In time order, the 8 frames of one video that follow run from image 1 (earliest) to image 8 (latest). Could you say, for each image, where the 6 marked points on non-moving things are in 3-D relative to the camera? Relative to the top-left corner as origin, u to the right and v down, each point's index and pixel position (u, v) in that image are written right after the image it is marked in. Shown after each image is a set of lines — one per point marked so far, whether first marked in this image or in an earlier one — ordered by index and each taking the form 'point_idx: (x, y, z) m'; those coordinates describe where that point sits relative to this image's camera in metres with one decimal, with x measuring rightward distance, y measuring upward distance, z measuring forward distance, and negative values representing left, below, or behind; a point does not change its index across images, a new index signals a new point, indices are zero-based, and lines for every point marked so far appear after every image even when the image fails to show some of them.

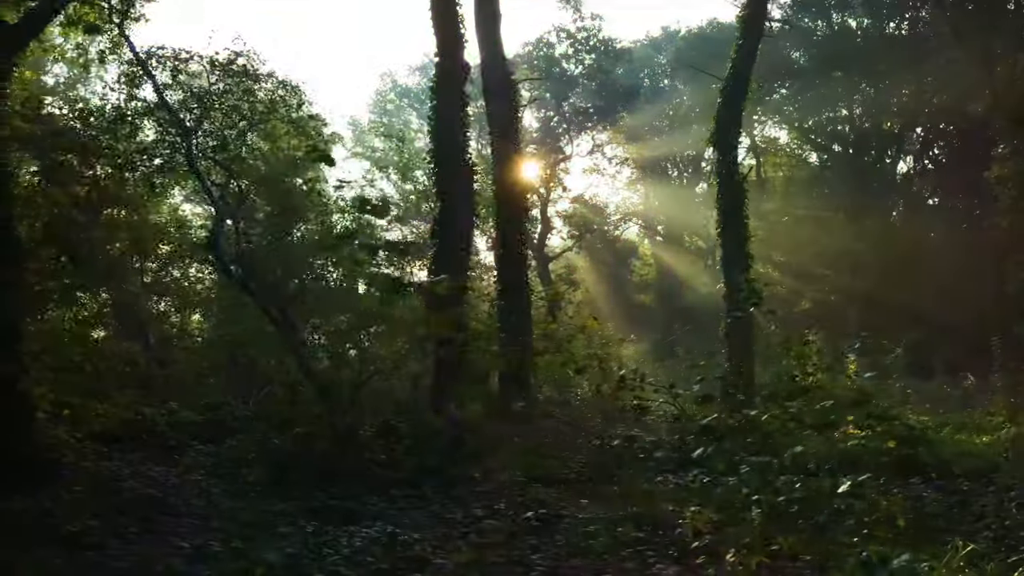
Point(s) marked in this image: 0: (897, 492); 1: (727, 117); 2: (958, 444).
0: (+3.8, -2.1, +9.8) m
1: (+3.6, +3.1, +17.1) m
2: (+5.6, -2.0, +12.3) m
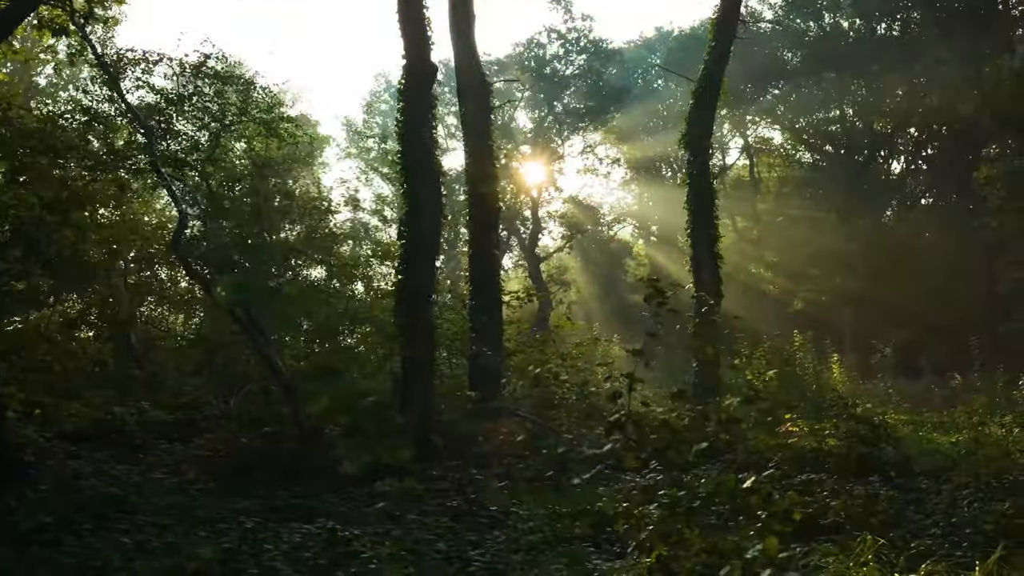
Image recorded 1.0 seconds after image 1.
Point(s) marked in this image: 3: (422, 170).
0: (+3.4, -2.1, +9.9) m
1: (+3.2, +3.0, +17.2) m
2: (+5.2, -2.0, +12.4) m
3: (-1.4, +1.7, +14.1) m
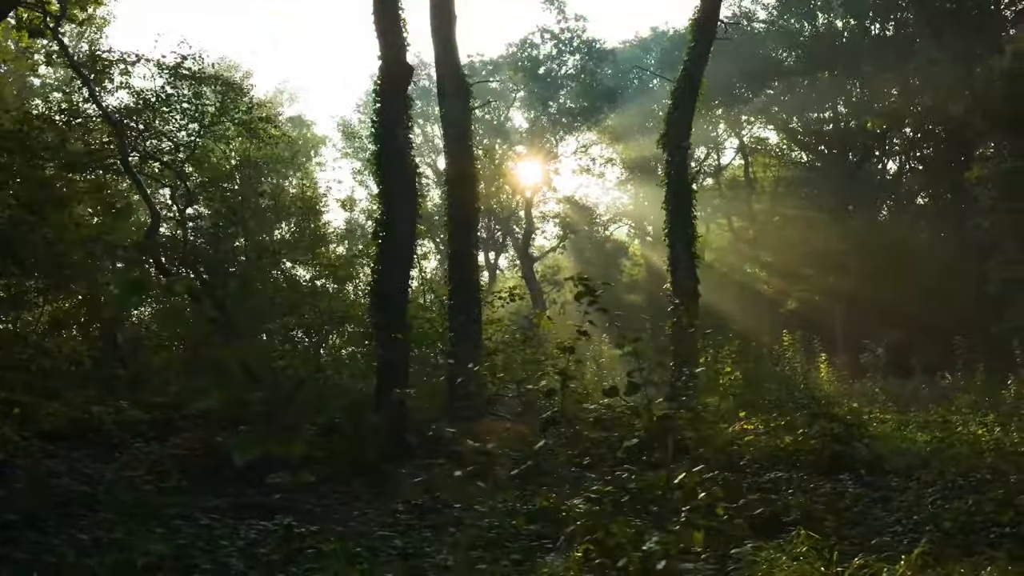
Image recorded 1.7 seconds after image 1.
0: (+3.1, -2.1, +10.0) m
1: (+2.9, +3.1, +17.2) m
2: (+4.9, -2.0, +12.5) m
3: (-1.7, +1.7, +14.2) m
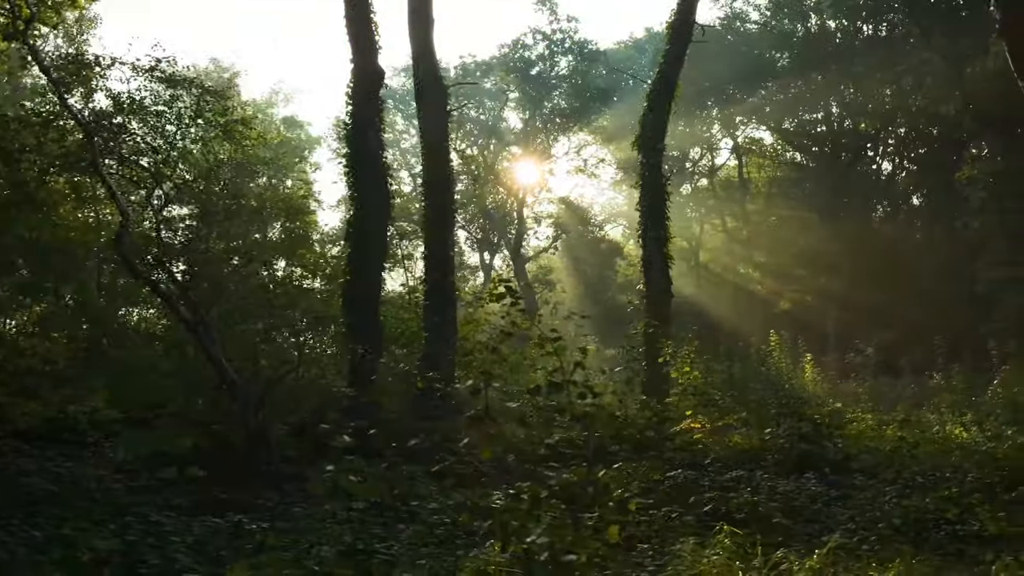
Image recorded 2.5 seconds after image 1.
0: (+2.7, -2.1, +10.1) m
1: (+2.5, +3.0, +17.3) m
2: (+4.5, -2.0, +12.6) m
3: (-2.1, +1.7, +14.3) m
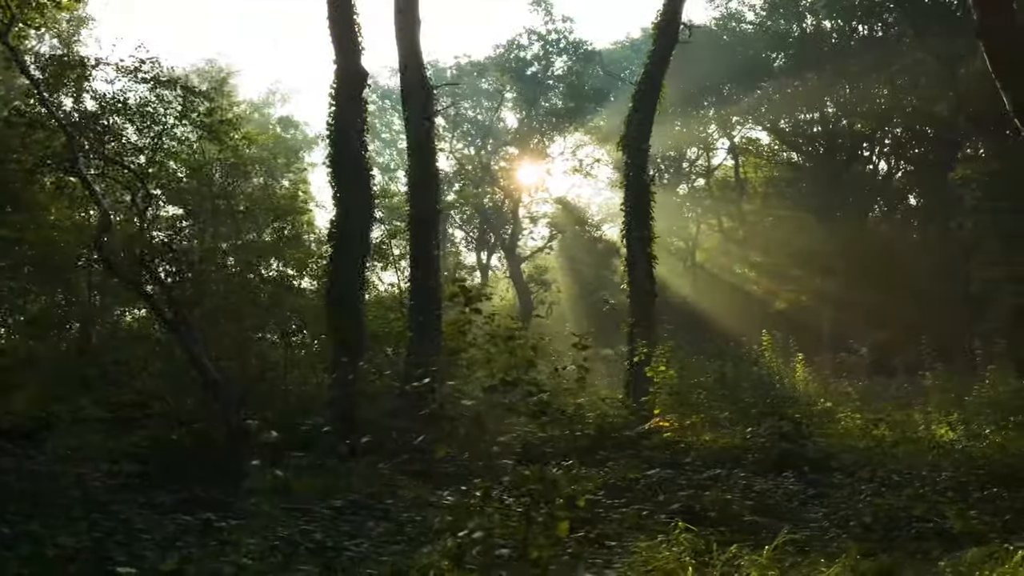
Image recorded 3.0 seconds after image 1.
0: (+2.5, -2.1, +10.2) m
1: (+2.3, +3.0, +17.4) m
2: (+4.3, -2.0, +12.7) m
3: (-2.3, +1.7, +14.3) m
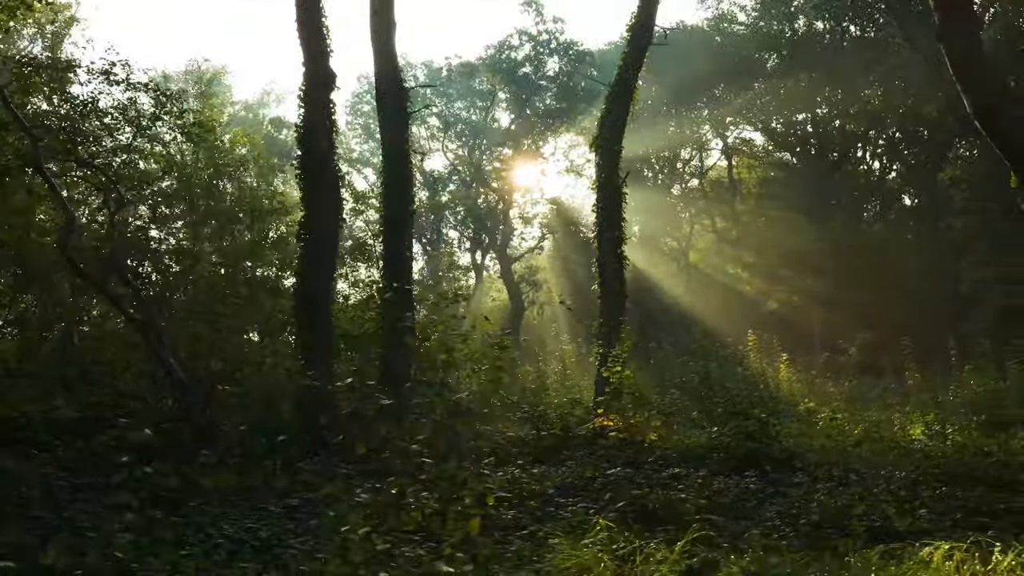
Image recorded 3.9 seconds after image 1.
0: (+2.0, -2.1, +10.2) m
1: (+1.9, +3.0, +17.5) m
2: (+3.9, -2.0, +12.7) m
3: (-2.8, +1.7, +14.4) m
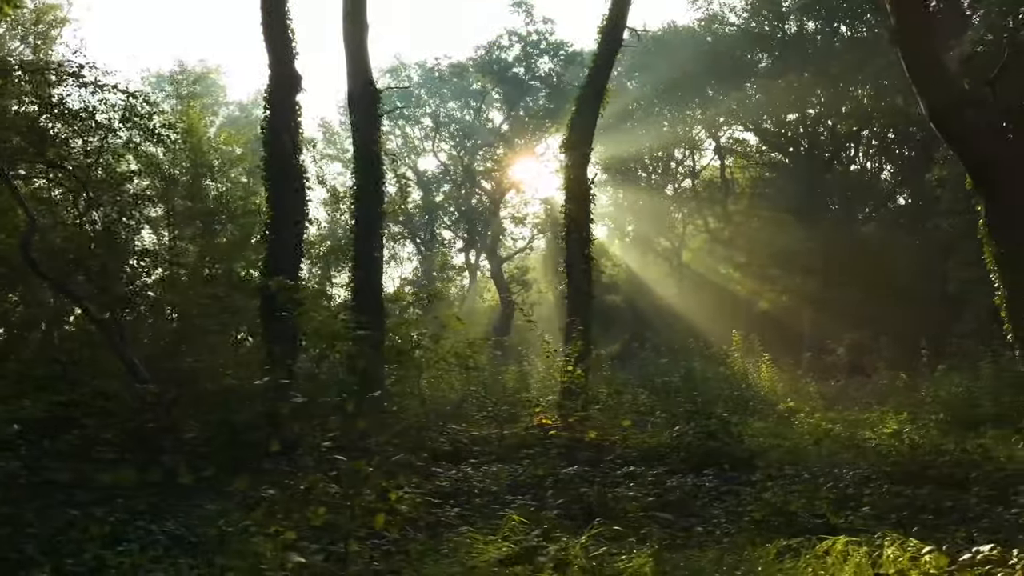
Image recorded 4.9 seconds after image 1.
0: (+1.6, -2.1, +10.3) m
1: (+1.4, +3.0, +17.6) m
2: (+3.4, -2.0, +12.8) m
3: (-3.2, +1.7, +14.5) m
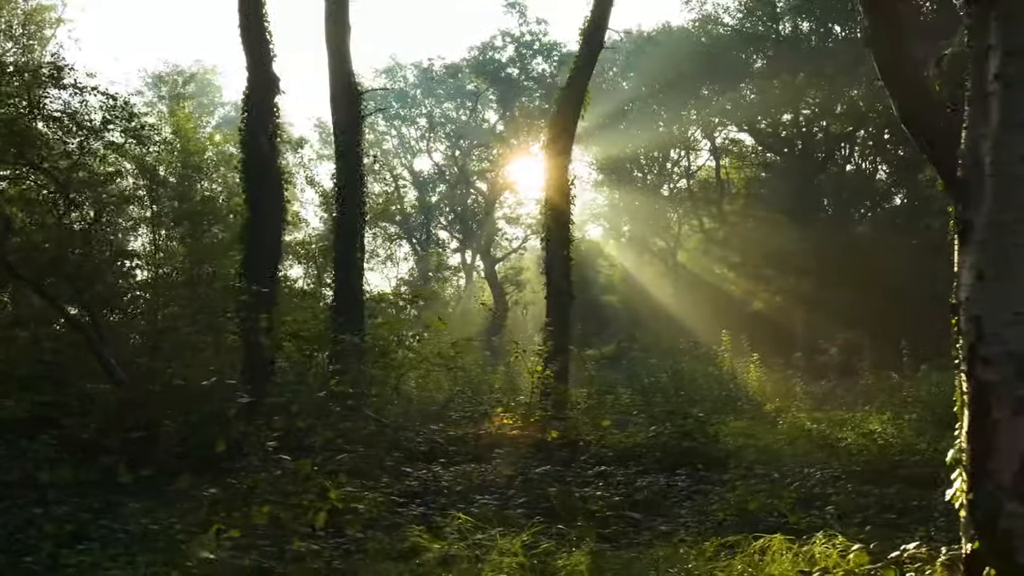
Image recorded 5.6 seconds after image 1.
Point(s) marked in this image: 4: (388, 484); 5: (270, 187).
0: (+1.2, -2.1, +10.4) m
1: (+1.1, +3.0, +17.6) m
2: (+3.1, -2.0, +12.9) m
3: (-3.5, +1.7, +14.6) m
4: (-1.2, -1.9, +9.2) m
5: (-3.5, +1.6, +14.6) m
